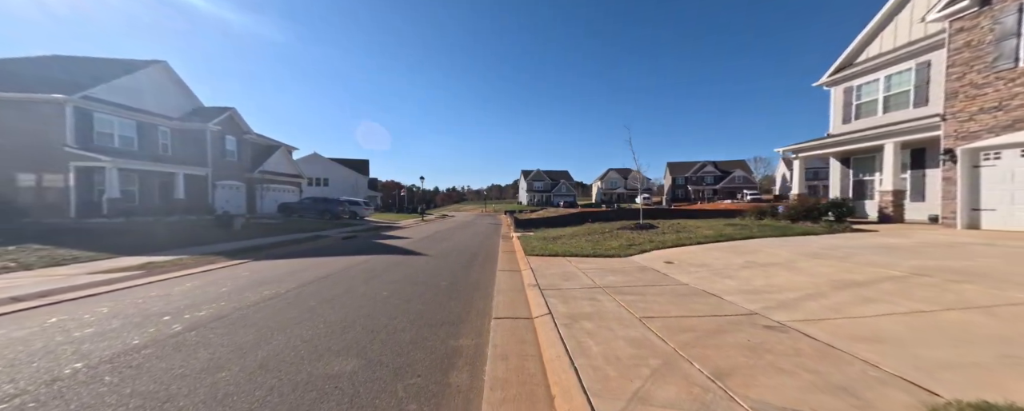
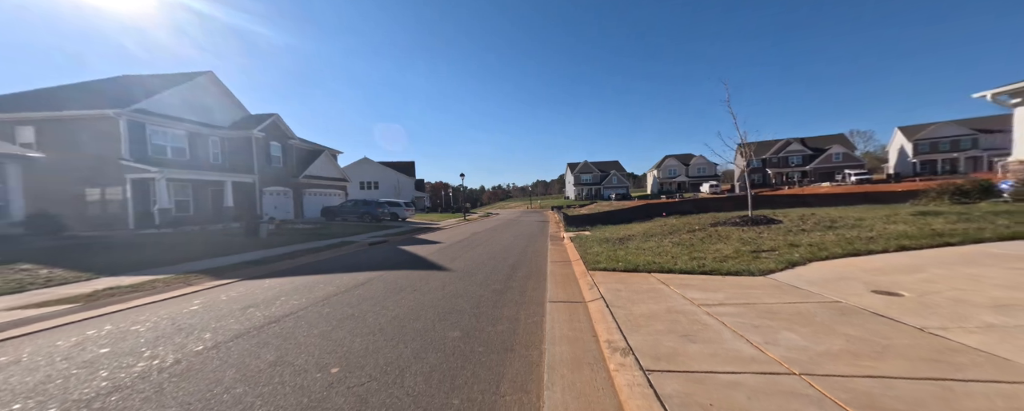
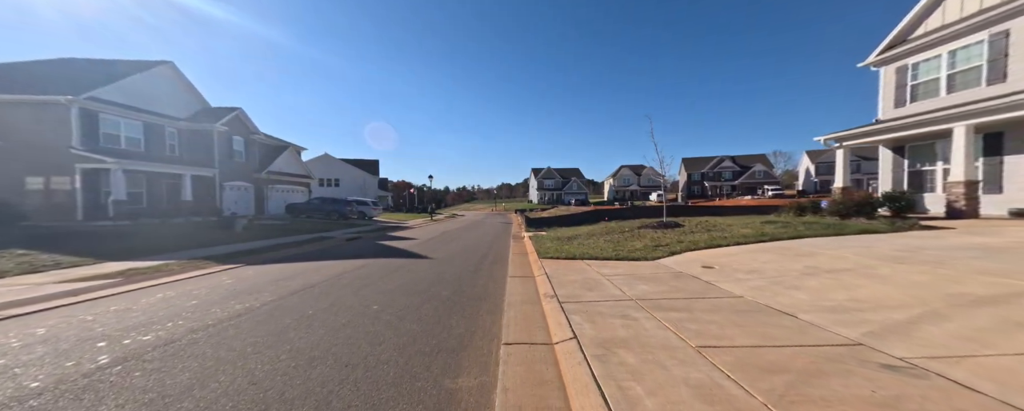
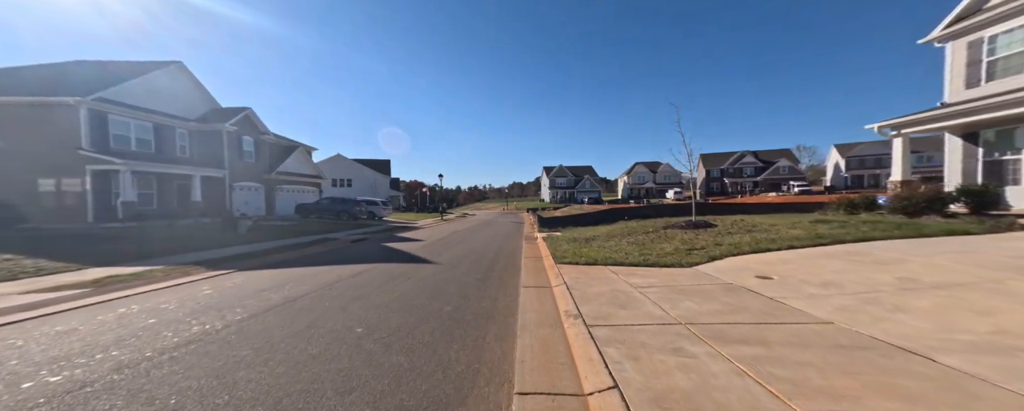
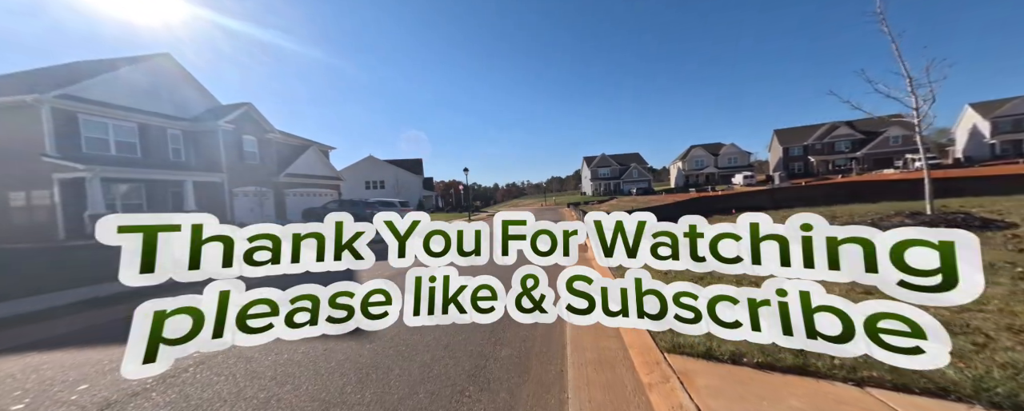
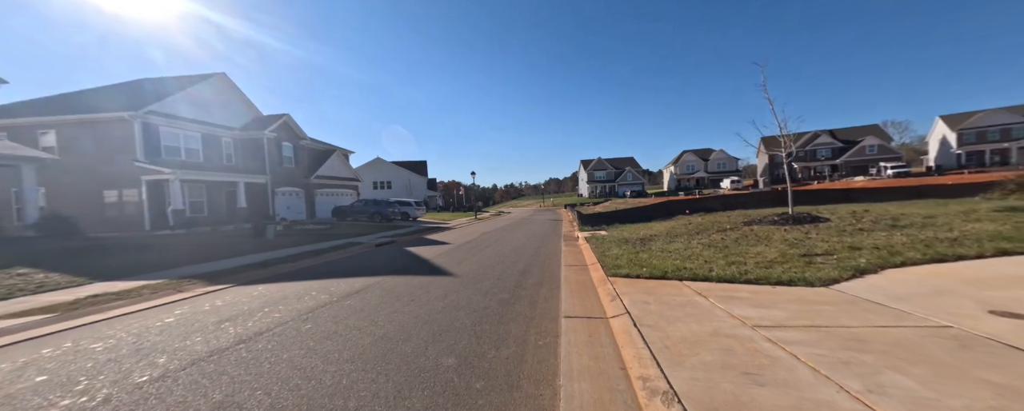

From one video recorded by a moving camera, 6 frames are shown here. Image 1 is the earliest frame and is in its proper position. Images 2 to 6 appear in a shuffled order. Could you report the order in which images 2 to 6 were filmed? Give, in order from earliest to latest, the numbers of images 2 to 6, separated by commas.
3, 4, 2, 6, 5
